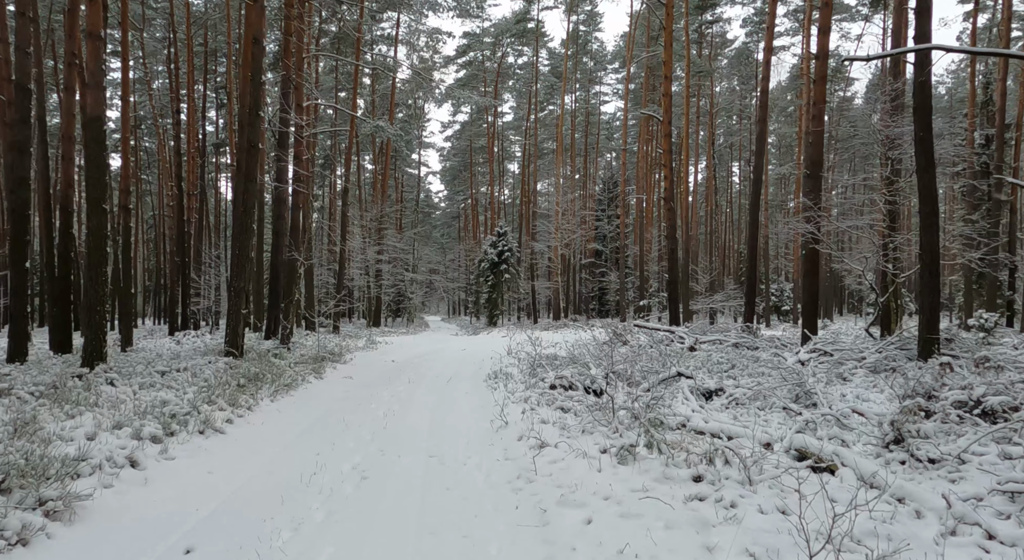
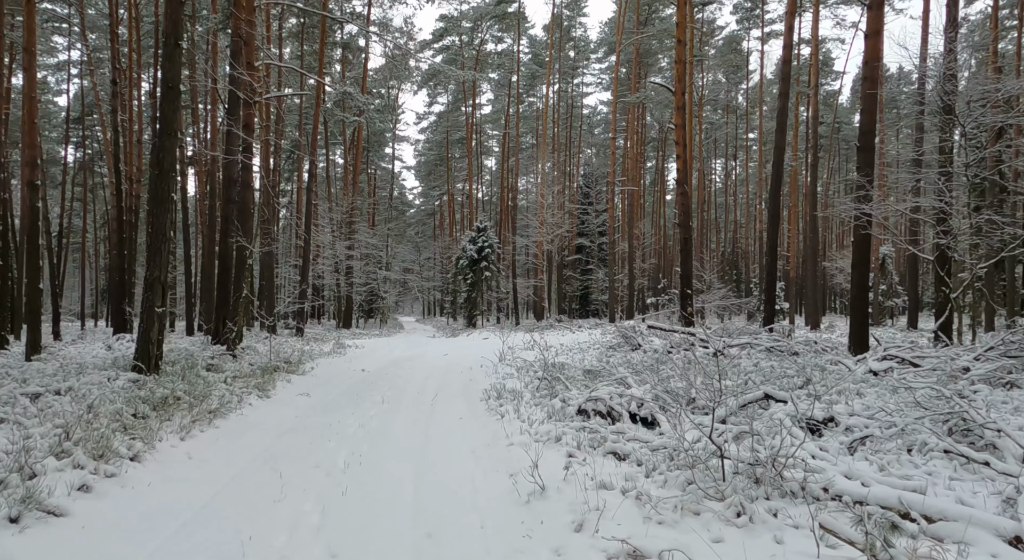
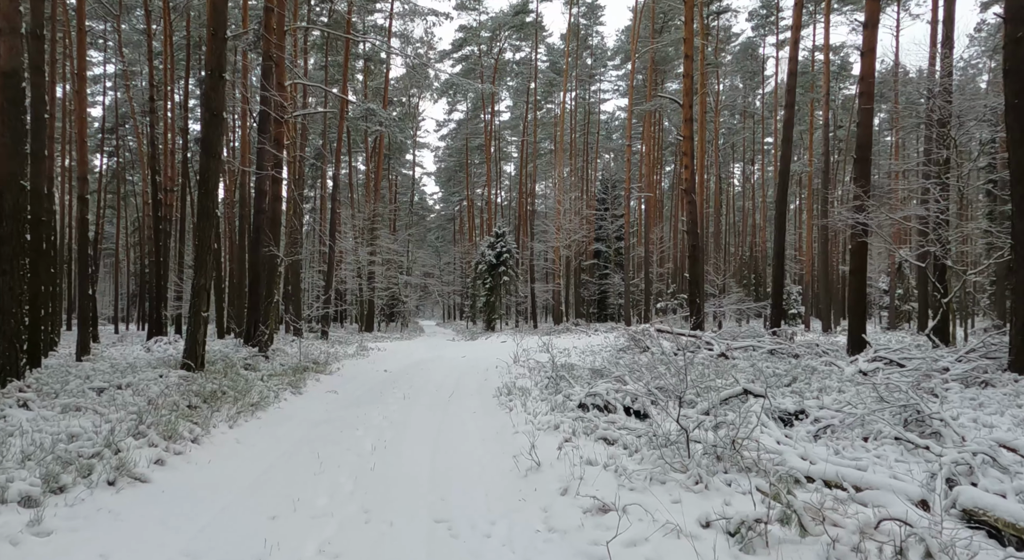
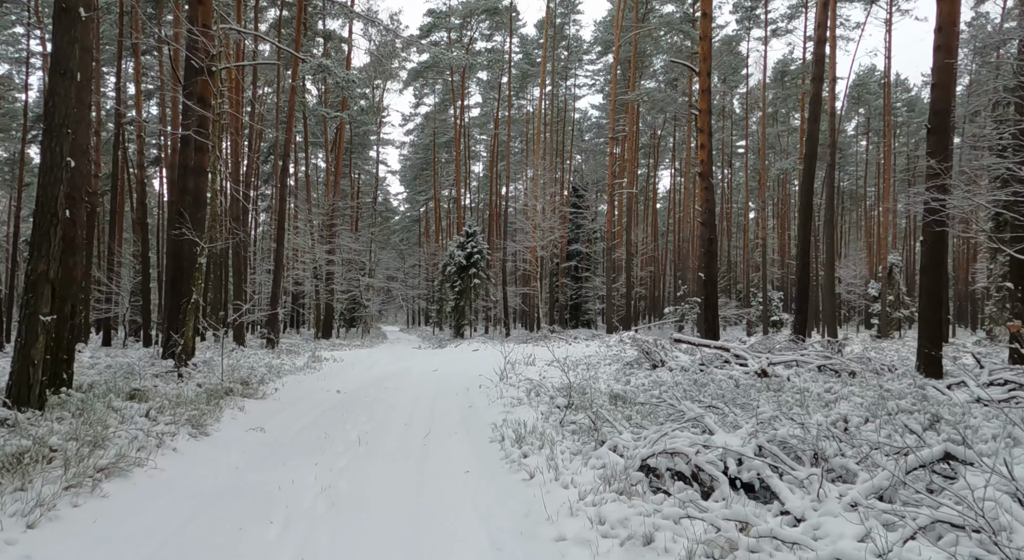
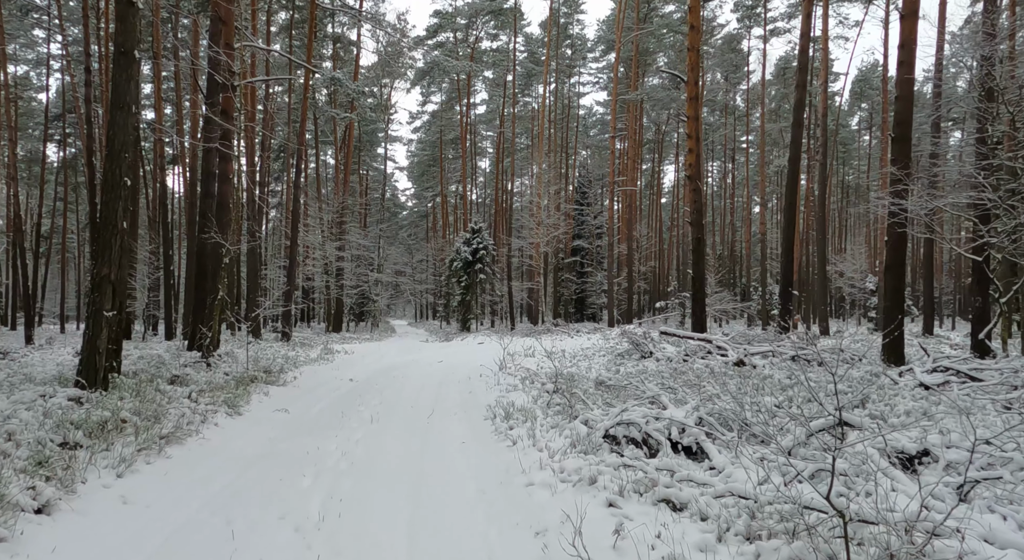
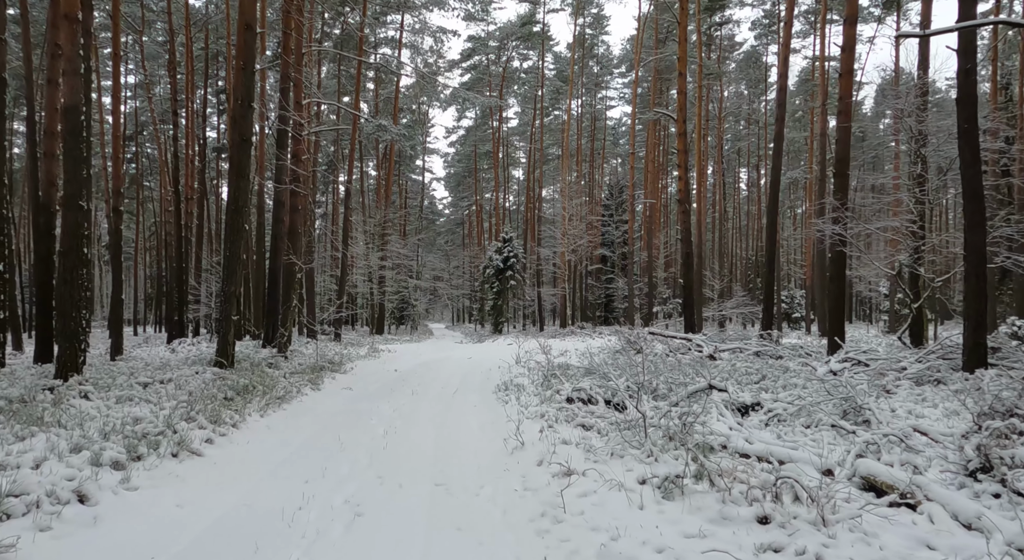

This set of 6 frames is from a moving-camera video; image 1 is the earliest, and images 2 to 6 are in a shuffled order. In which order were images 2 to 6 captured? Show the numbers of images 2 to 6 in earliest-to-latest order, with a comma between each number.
6, 3, 2, 5, 4
